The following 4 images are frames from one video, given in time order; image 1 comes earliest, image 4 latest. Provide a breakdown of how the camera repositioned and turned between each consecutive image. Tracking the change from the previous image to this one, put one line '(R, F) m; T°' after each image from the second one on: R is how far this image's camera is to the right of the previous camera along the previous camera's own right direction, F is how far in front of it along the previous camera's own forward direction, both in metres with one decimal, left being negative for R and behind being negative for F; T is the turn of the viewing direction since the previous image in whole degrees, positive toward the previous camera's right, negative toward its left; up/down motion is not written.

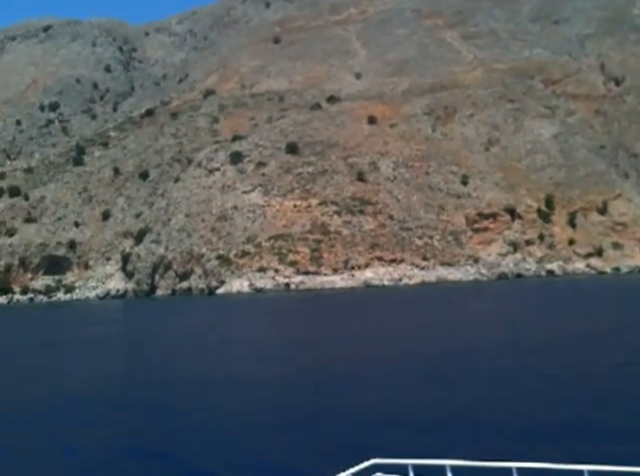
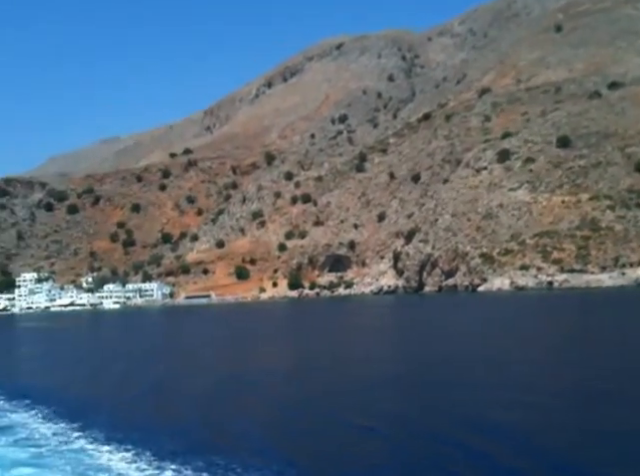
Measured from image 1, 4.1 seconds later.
(+11.8, -1.9) m; -26°
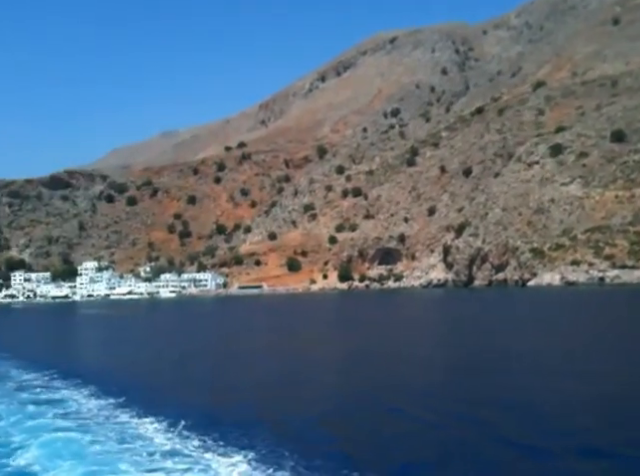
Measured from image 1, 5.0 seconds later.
(+0.8, -1.6) m; -4°
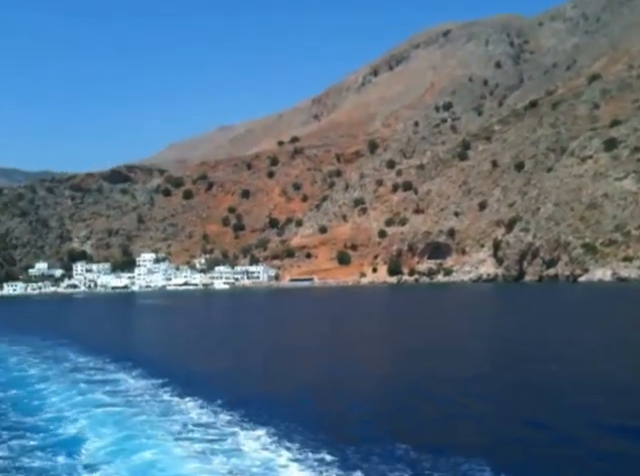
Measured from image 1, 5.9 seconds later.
(+0.8, -1.4) m; -4°
